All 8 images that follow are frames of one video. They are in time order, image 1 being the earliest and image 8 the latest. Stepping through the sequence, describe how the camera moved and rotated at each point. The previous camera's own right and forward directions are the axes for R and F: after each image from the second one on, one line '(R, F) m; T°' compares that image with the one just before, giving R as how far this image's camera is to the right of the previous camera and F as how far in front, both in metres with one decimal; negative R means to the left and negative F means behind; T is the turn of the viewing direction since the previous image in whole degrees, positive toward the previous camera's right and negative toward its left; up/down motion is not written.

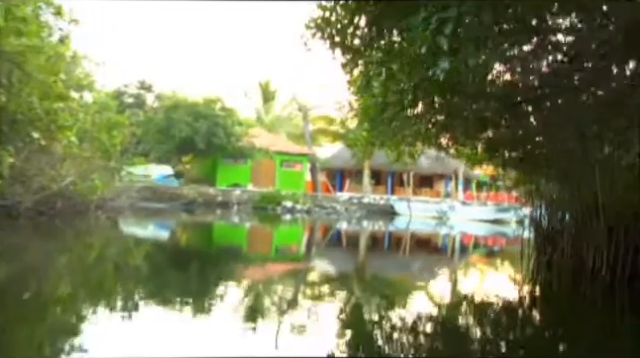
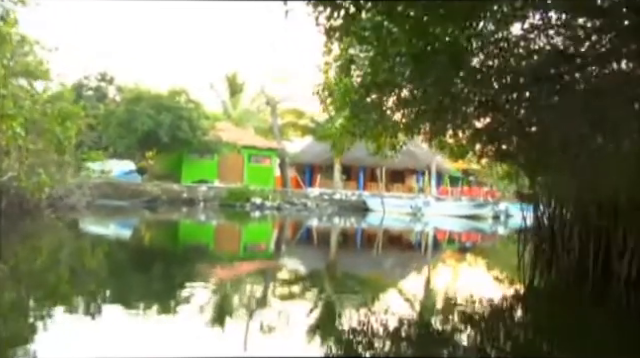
(0.0, +0.3) m; +2°
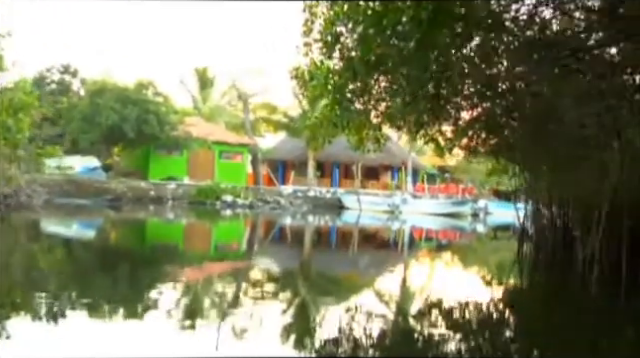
(0.0, +0.3) m; +2°
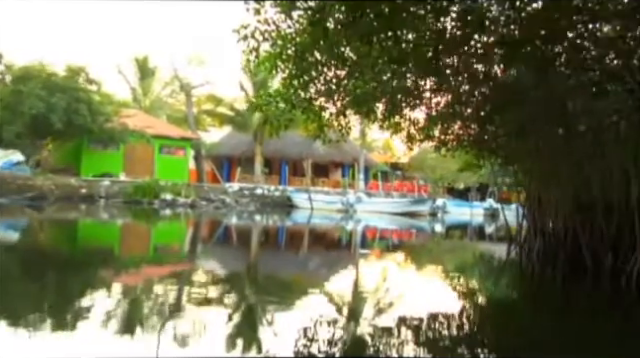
(0.0, +0.6) m; +3°
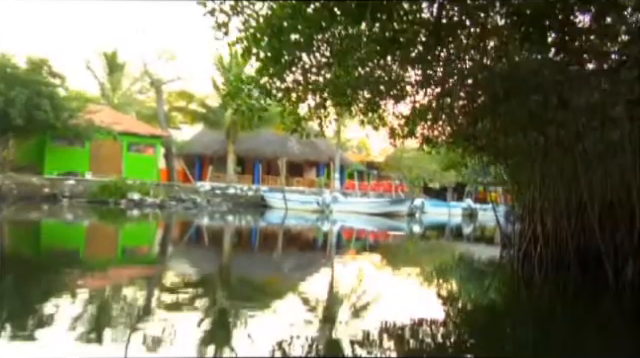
(-0.3, +0.2) m; +4°
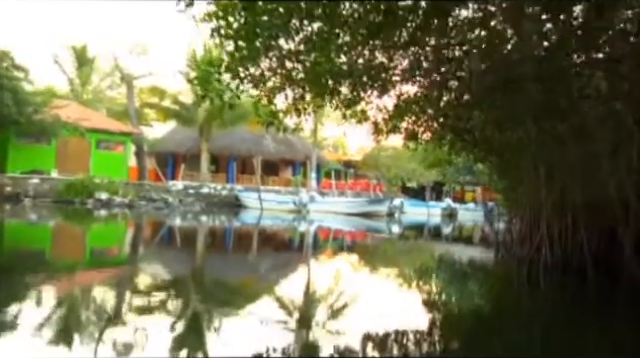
(-0.3, +0.2) m; +3°
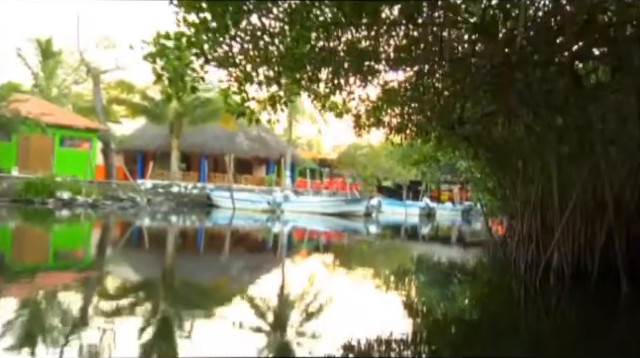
(-0.4, +0.3) m; +4°
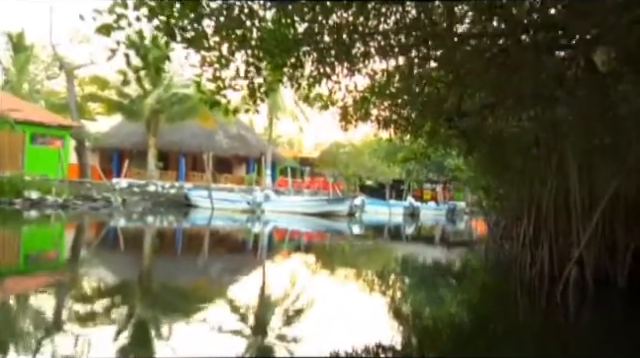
(-0.3, +0.2) m; +3°
